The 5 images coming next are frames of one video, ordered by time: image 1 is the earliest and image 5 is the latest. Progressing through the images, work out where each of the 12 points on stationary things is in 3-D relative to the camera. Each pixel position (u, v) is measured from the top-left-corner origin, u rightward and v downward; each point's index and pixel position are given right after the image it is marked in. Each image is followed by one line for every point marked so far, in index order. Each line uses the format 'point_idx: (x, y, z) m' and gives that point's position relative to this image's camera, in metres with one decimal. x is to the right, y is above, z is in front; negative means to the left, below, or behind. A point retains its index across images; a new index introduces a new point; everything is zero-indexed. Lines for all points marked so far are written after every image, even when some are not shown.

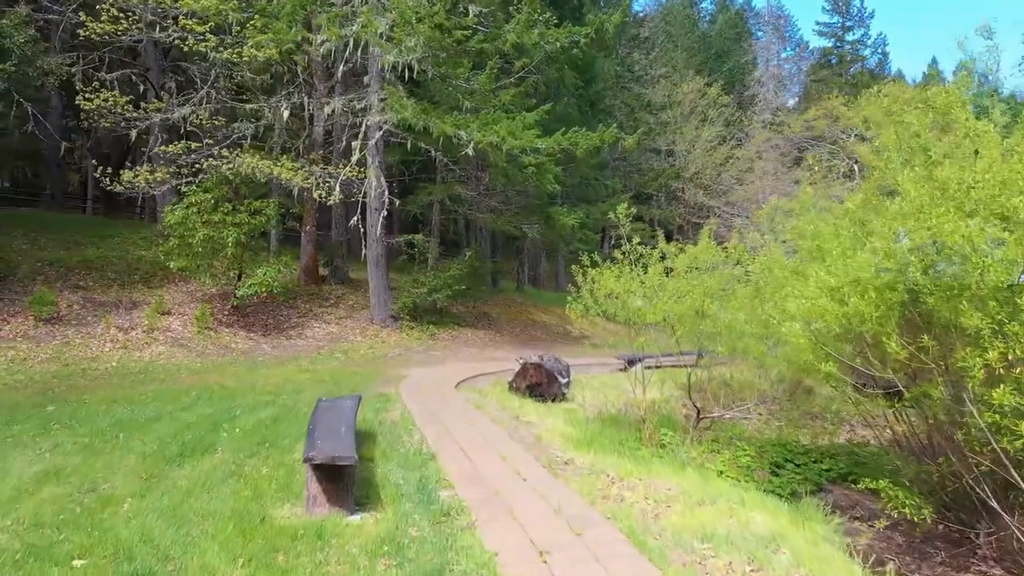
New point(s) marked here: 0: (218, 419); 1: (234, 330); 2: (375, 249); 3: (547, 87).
0: (-2.9, -1.3, +7.9) m
1: (-5.3, -0.8, +15.5) m
2: (-2.8, +0.8, +16.8) m
3: (+0.8, +4.7, +19.0) m
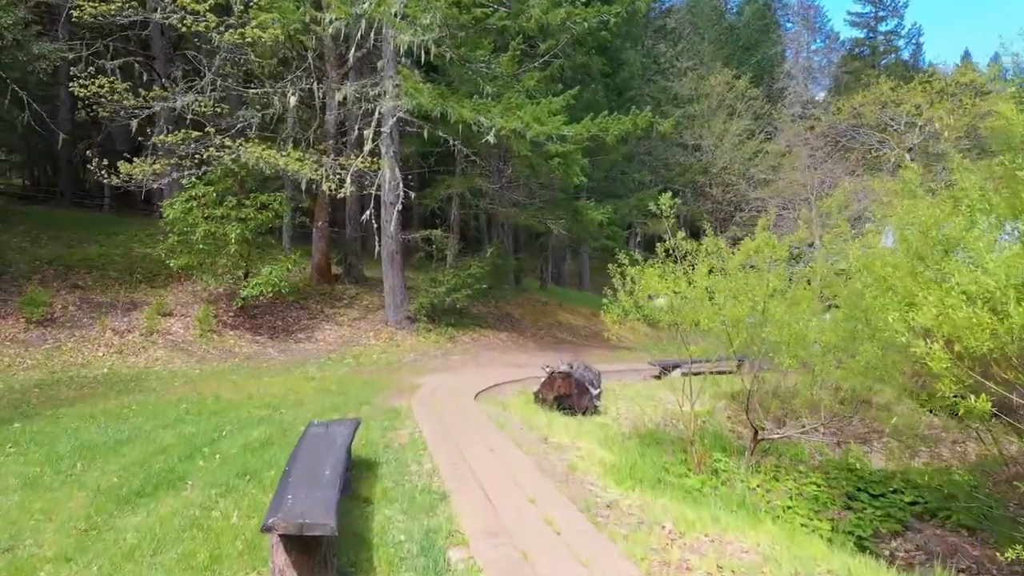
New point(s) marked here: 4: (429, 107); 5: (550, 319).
0: (-2.6, -1.3, +6.8) m
1: (-4.8, -0.8, +14.5) m
2: (-2.4, +0.8, +15.8) m
3: (+1.4, +4.7, +17.8) m
4: (-1.3, +2.9, +12.9) m
5: (+0.9, -0.7, +19.6) m
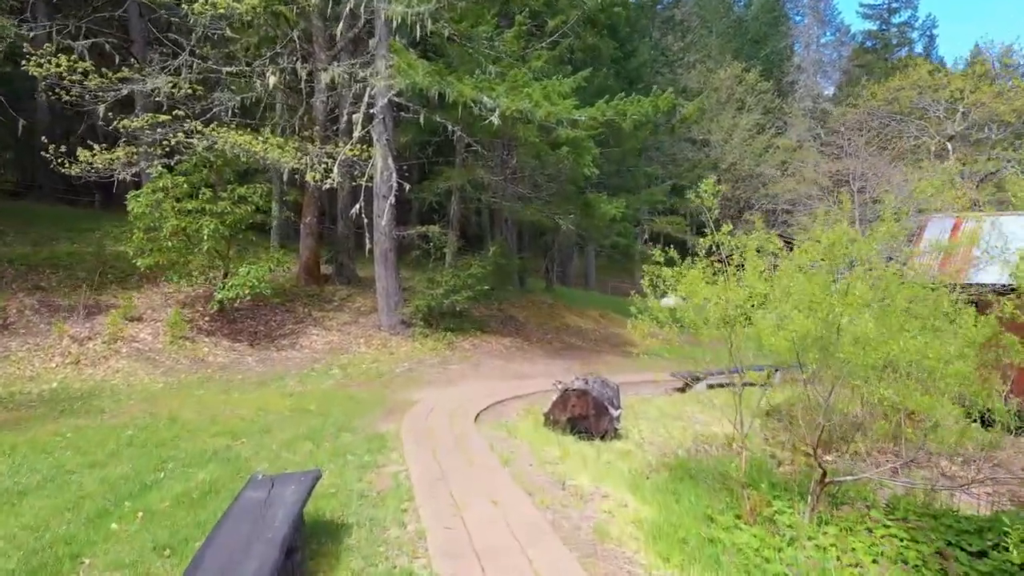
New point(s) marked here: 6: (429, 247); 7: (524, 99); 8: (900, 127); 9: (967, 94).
0: (-2.6, -1.3, +5.4) m
1: (-4.7, -0.8, +13.1) m
2: (-2.3, +0.8, +14.3) m
3: (+1.4, +4.7, +16.3) m
4: (-1.2, +2.8, +11.5) m
5: (+1.0, -0.8, +18.2) m
6: (-1.6, +0.8, +15.5) m
7: (+0.2, +2.7, +11.5) m
8: (+8.4, +3.5, +17.7) m
9: (+9.2, +3.9, +16.5) m
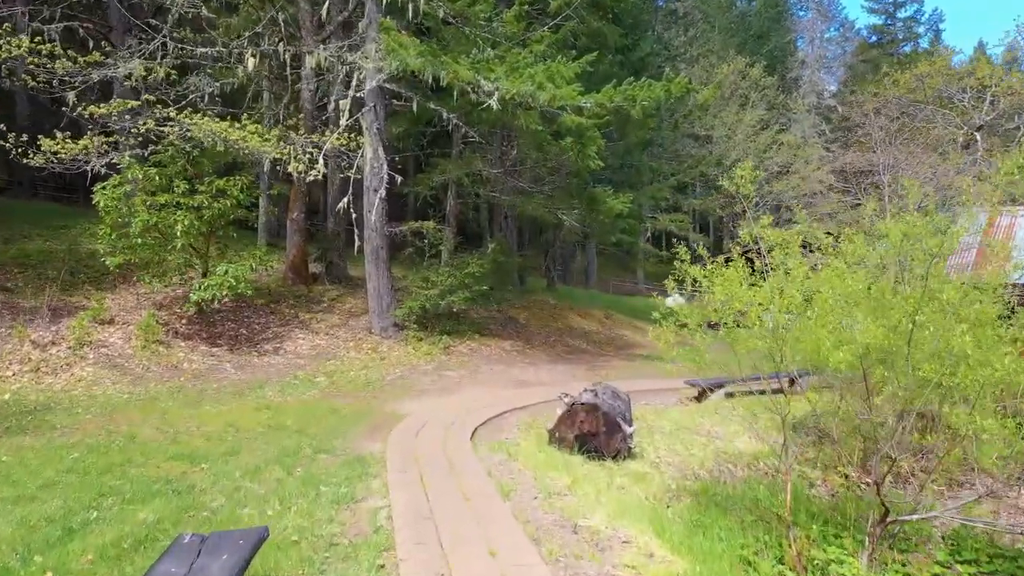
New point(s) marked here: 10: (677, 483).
0: (-2.6, -1.3, +4.5) m
1: (-4.7, -0.8, +12.1) m
2: (-2.3, +0.8, +13.4) m
3: (+1.4, +4.7, +15.4) m
4: (-1.2, +2.8, +10.6) m
5: (+1.0, -0.8, +17.2) m
6: (-1.6, +0.8, +14.5) m
7: (+0.2, +2.7, +10.6) m
8: (+8.4, +3.5, +16.8) m
9: (+9.1, +3.9, +15.5) m
10: (+1.4, -1.7, +7.2) m
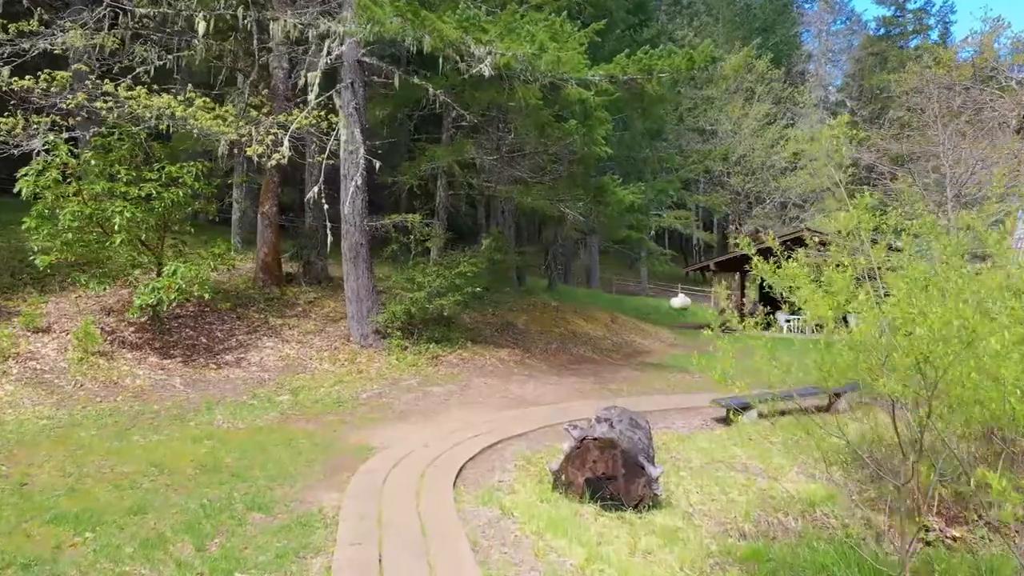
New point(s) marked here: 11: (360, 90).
0: (-2.6, -1.4, +2.9) m
1: (-4.8, -0.9, +10.5) m
2: (-2.3, +0.8, +11.8) m
3: (+1.4, +4.6, +13.8) m
4: (-1.3, +2.8, +9.0) m
5: (+1.0, -0.8, +15.6) m
6: (-1.6, +0.7, +12.9) m
7: (+0.1, +2.6, +9.0) m
8: (+8.3, +3.5, +15.2) m
9: (+9.1, +3.9, +13.9) m
10: (+1.4, -1.7, +5.6) m
11: (-2.1, +2.8, +11.4) m
